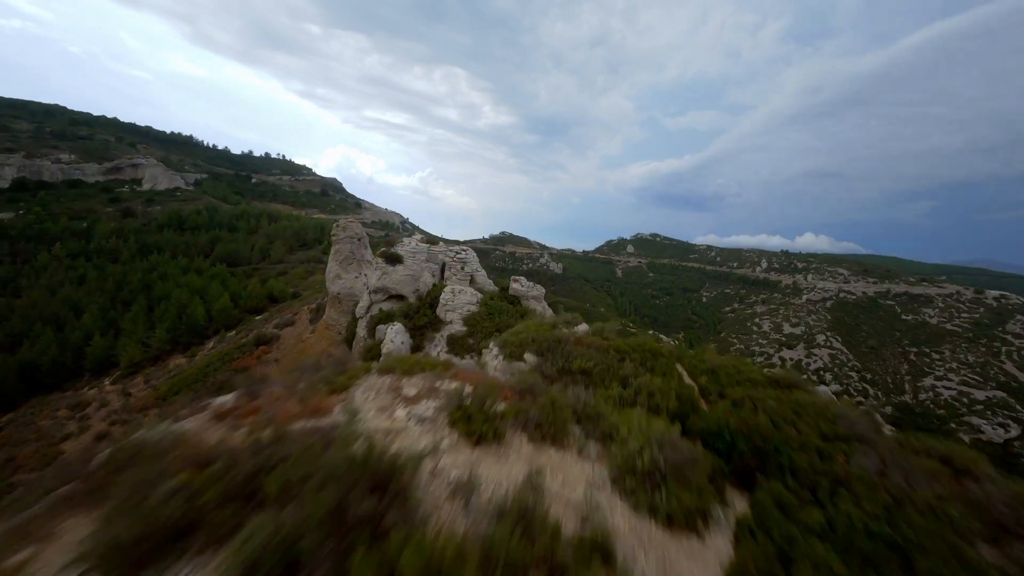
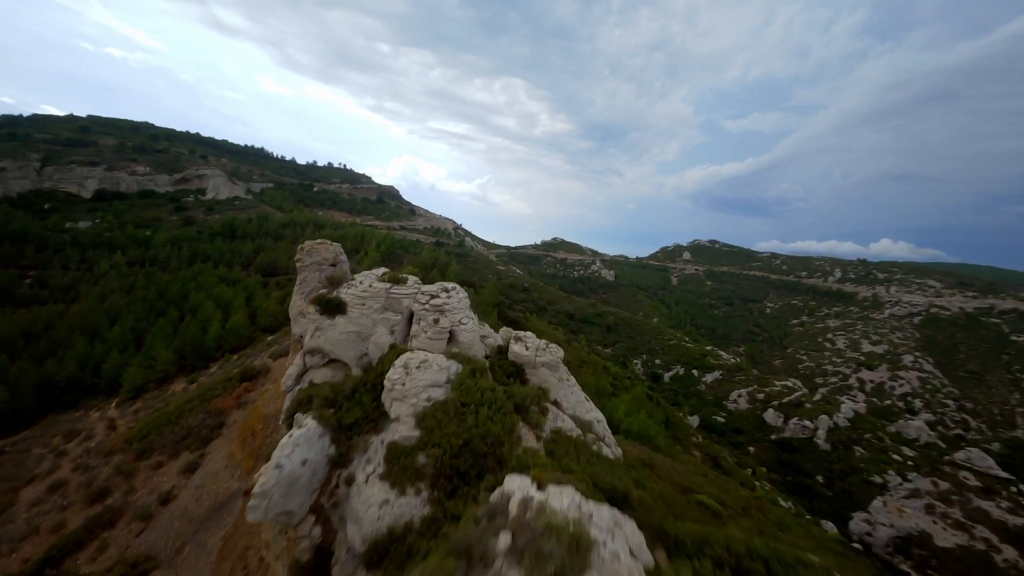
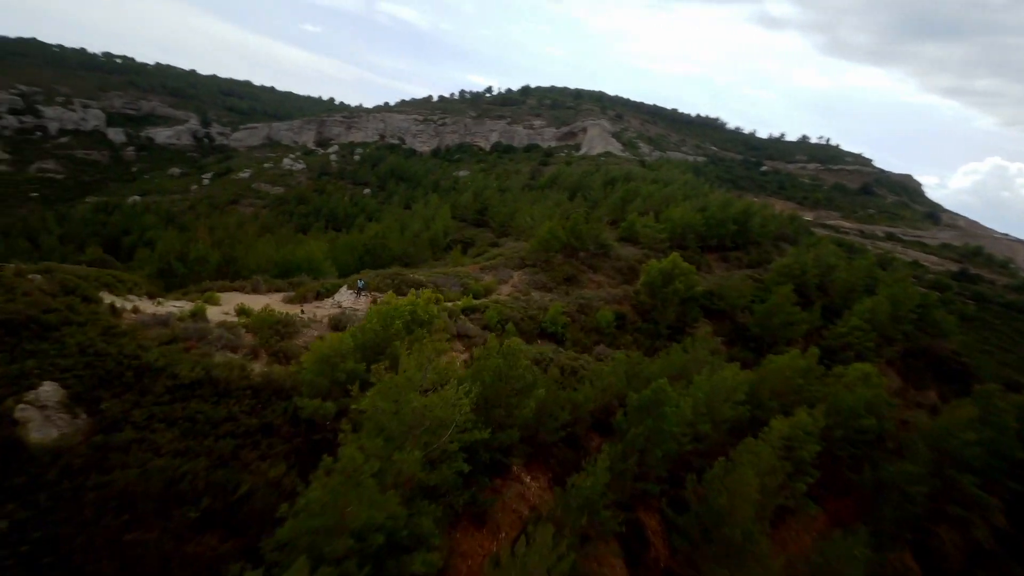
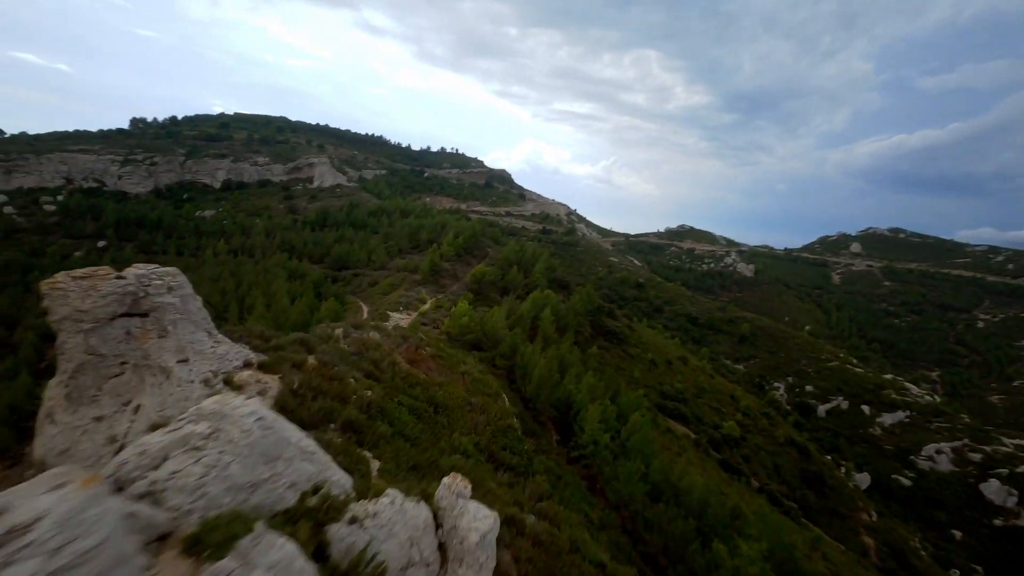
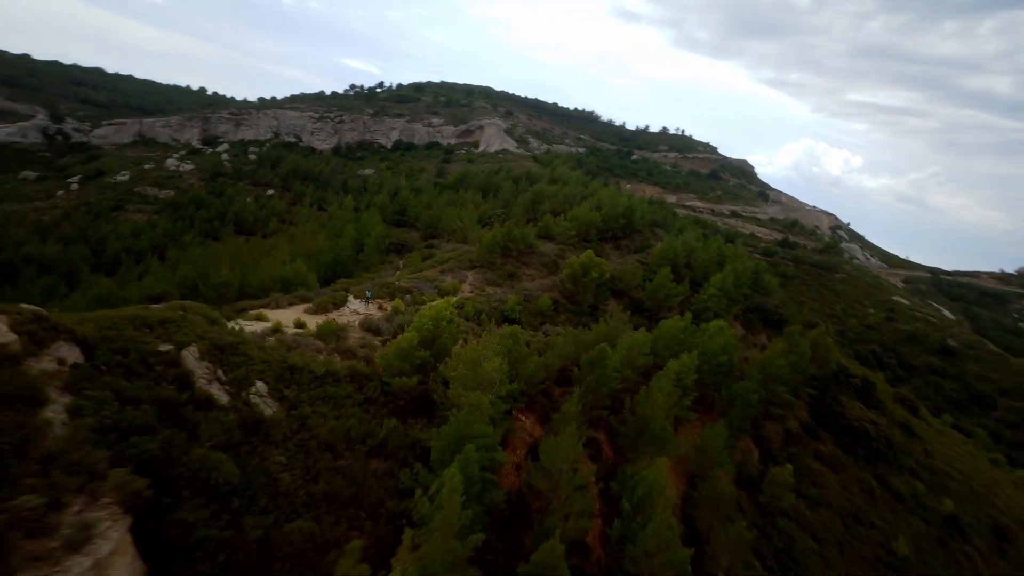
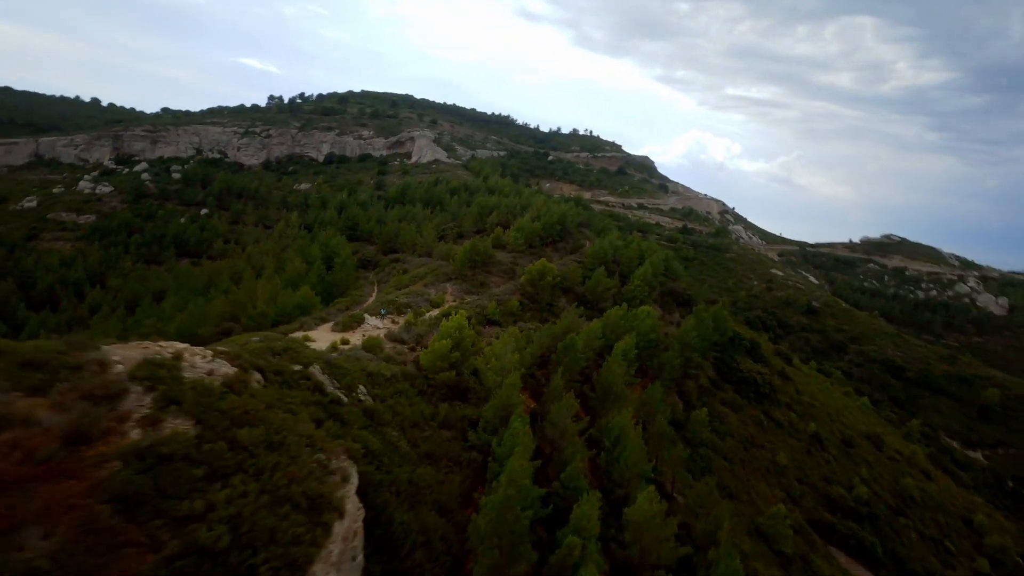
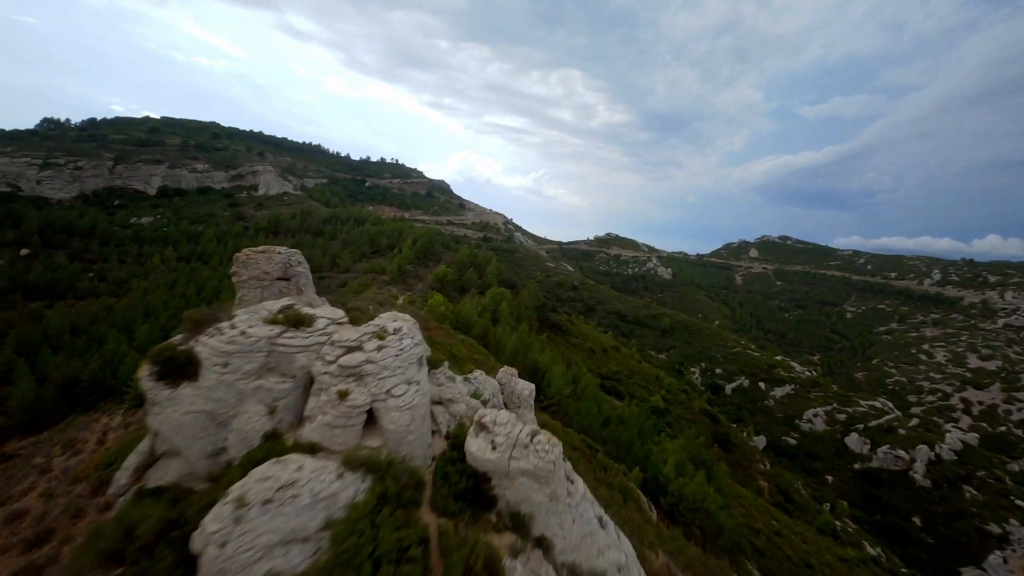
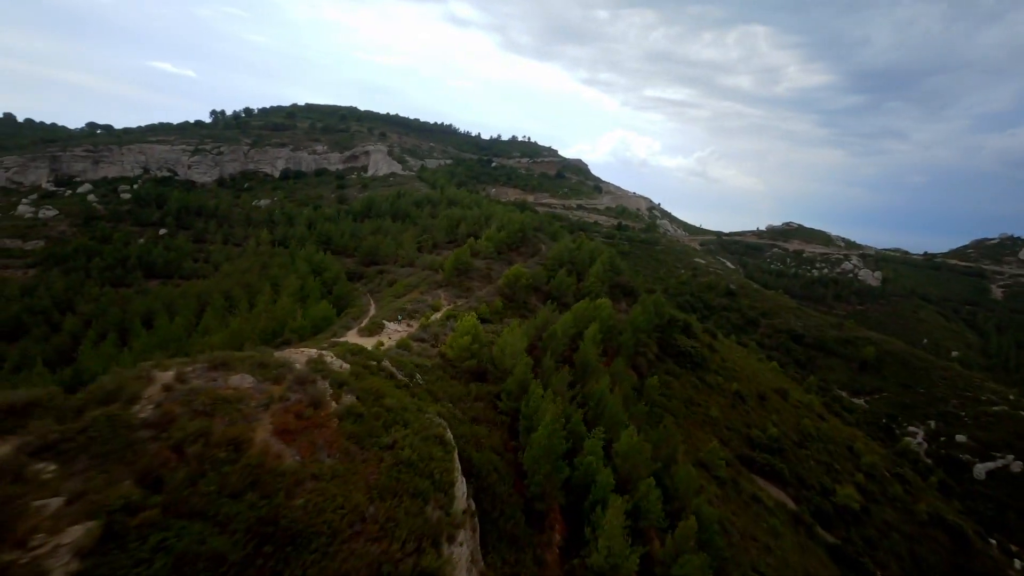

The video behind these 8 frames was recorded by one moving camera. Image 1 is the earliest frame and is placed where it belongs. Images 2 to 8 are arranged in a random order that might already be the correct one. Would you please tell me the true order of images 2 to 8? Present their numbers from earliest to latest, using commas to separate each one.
2, 7, 4, 8, 6, 5, 3
